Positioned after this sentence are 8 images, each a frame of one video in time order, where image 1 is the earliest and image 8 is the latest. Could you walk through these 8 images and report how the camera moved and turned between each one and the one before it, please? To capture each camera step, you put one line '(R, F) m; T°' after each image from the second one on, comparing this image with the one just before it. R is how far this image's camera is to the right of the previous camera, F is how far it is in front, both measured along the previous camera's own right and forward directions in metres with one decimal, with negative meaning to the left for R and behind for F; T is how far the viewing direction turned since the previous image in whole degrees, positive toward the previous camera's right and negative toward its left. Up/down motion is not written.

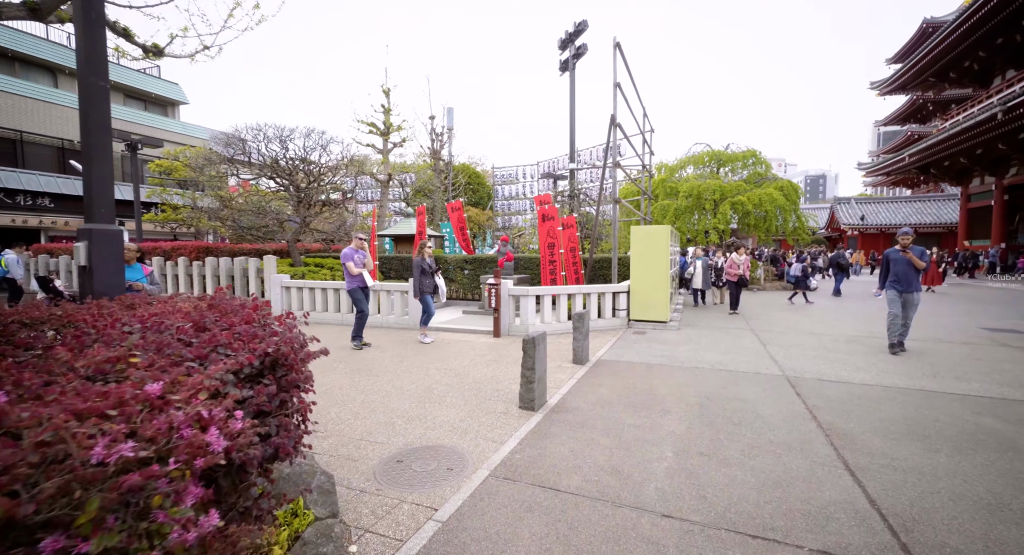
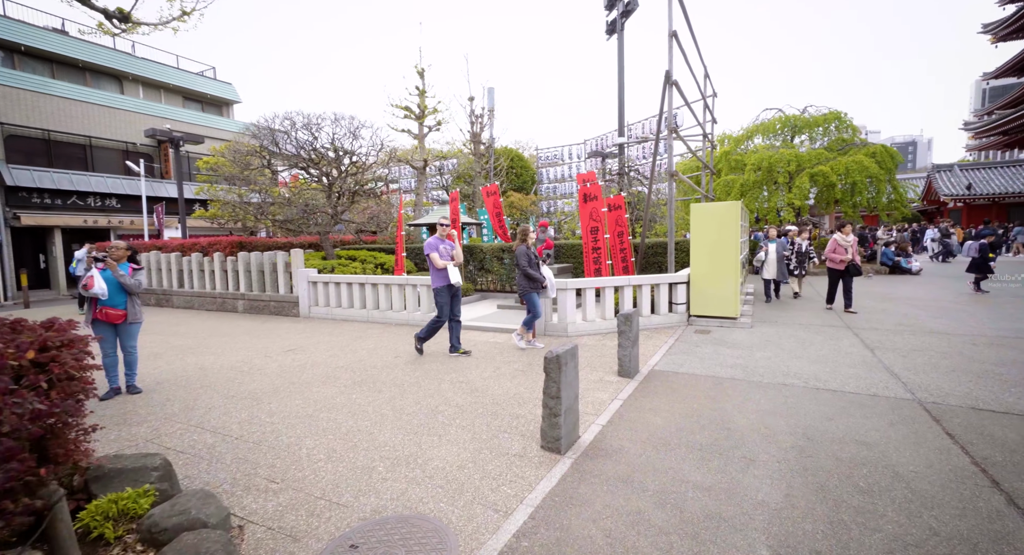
(+0.3, +1.2) m; -7°
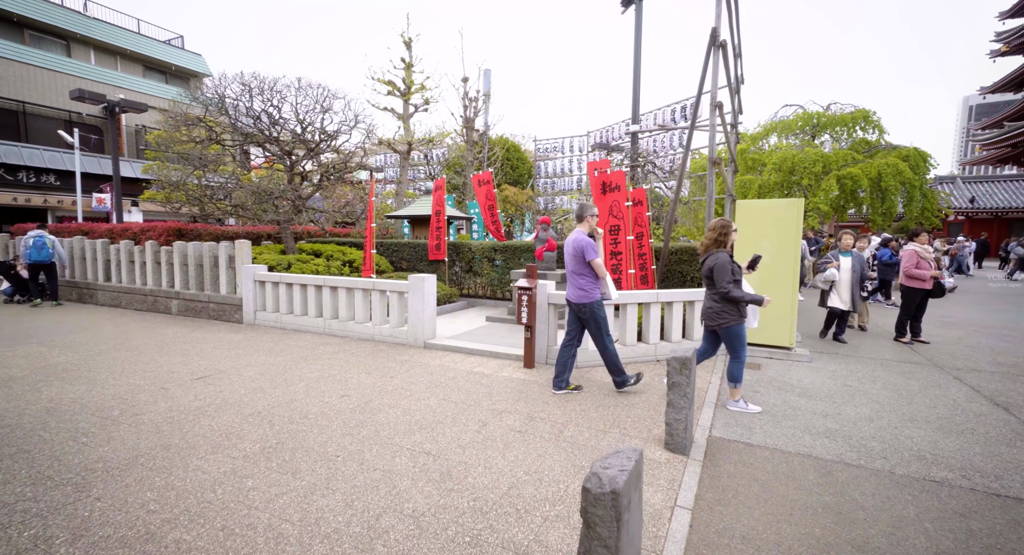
(-0.1, +1.8) m; +1°
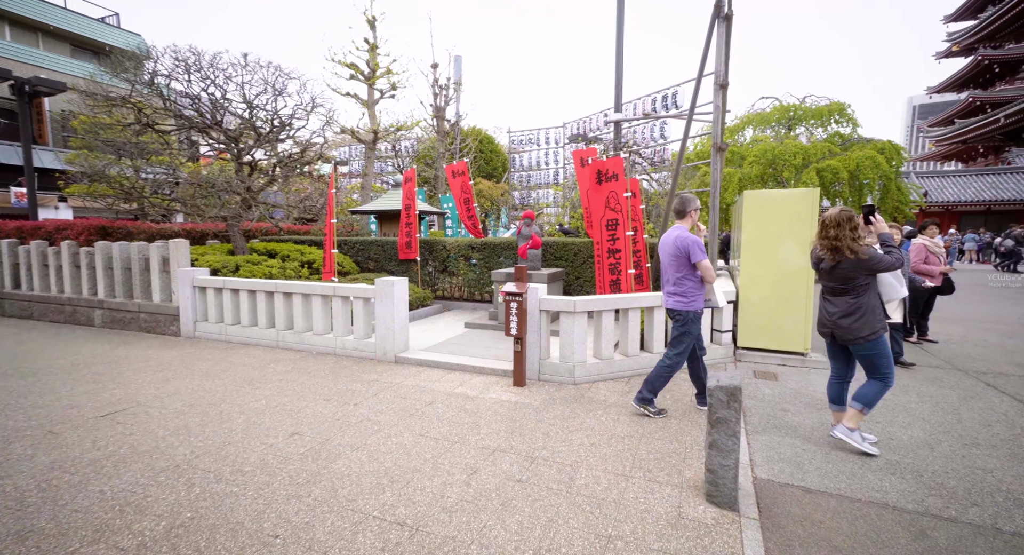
(-0.2, +0.8) m; +4°
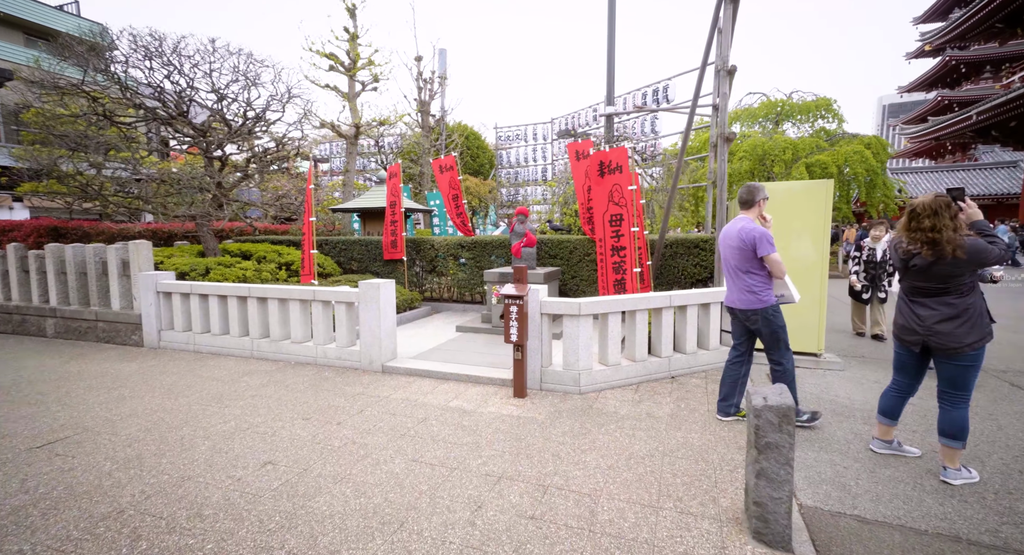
(-0.1, +0.4) m; +2°
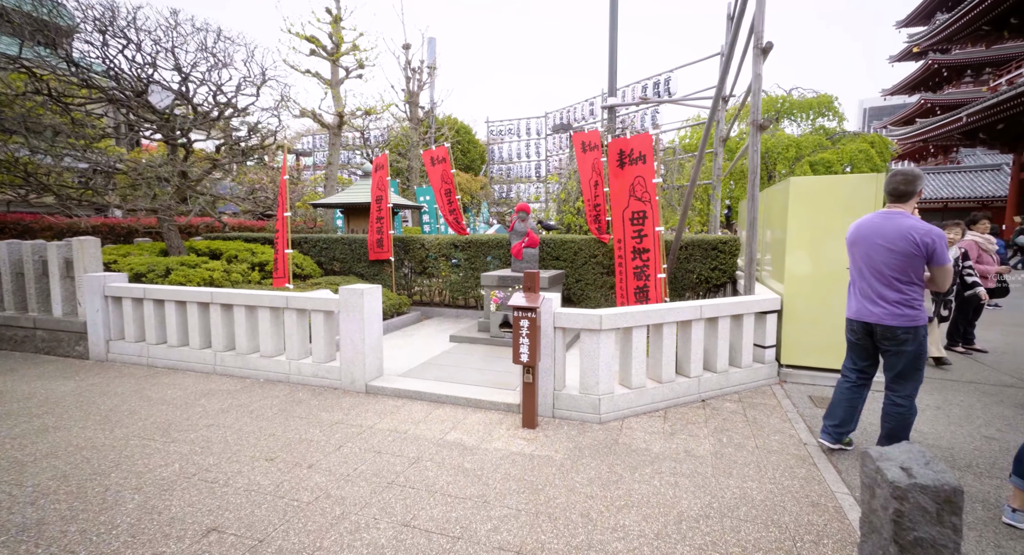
(-0.2, +0.7) m; +2°
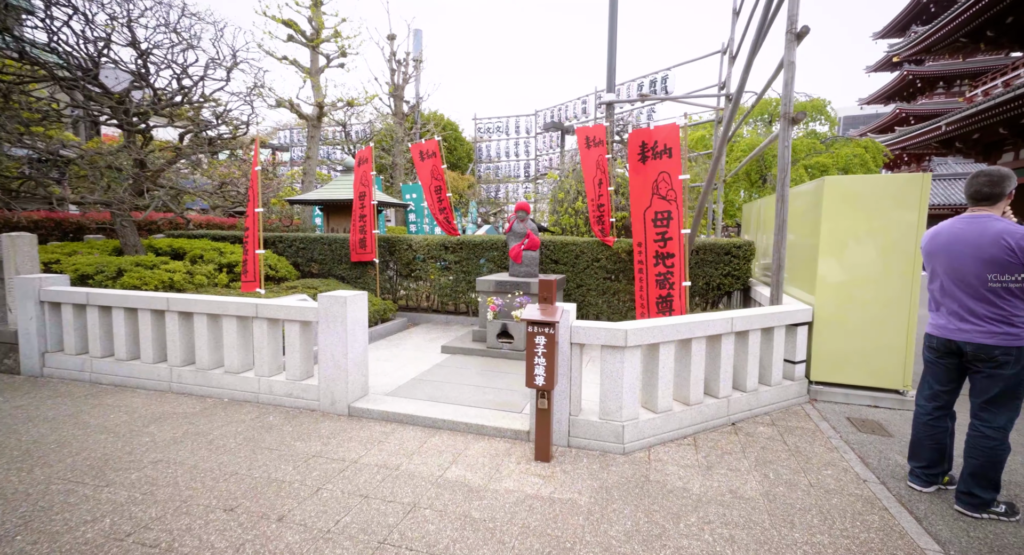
(-0.2, +0.6) m; +2°
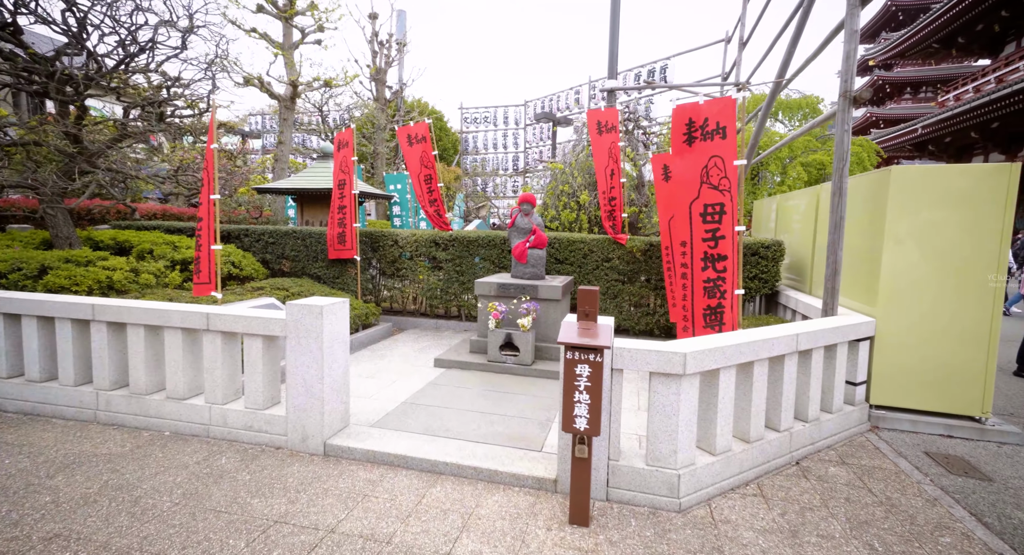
(-0.3, +0.8) m; +2°
